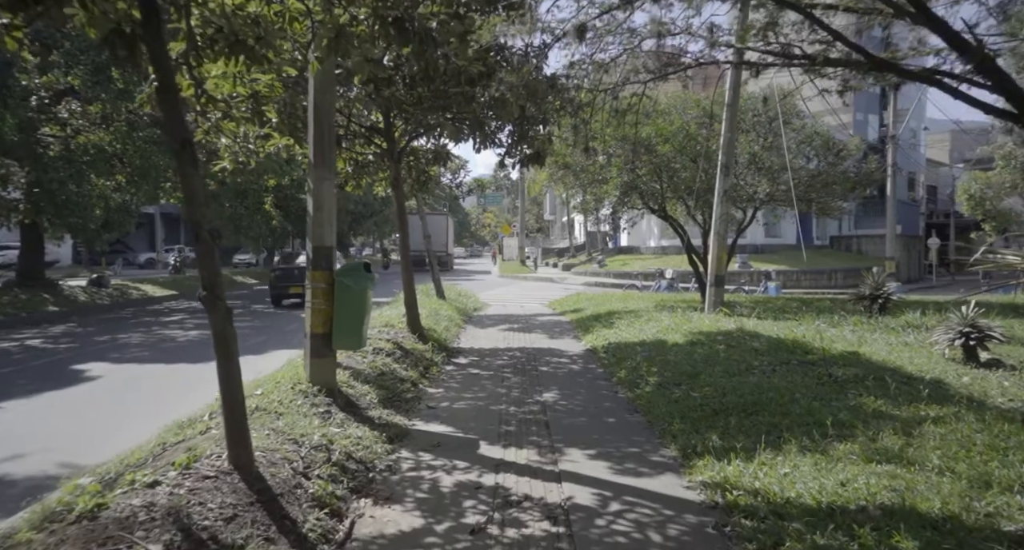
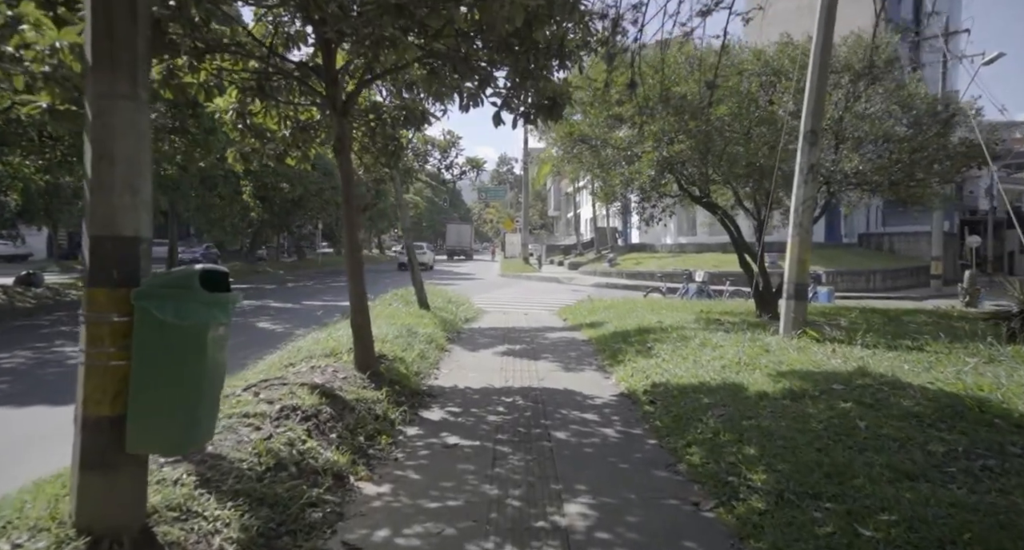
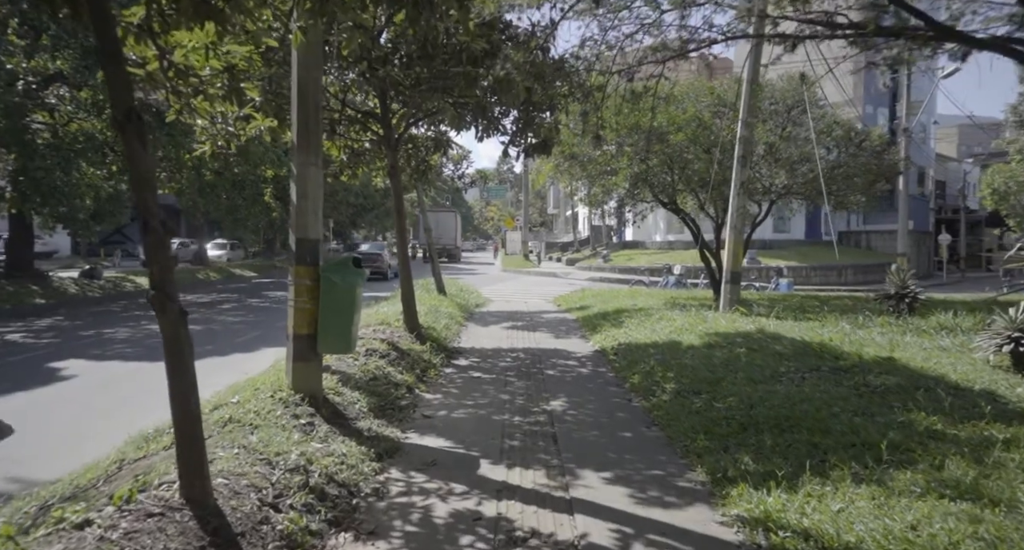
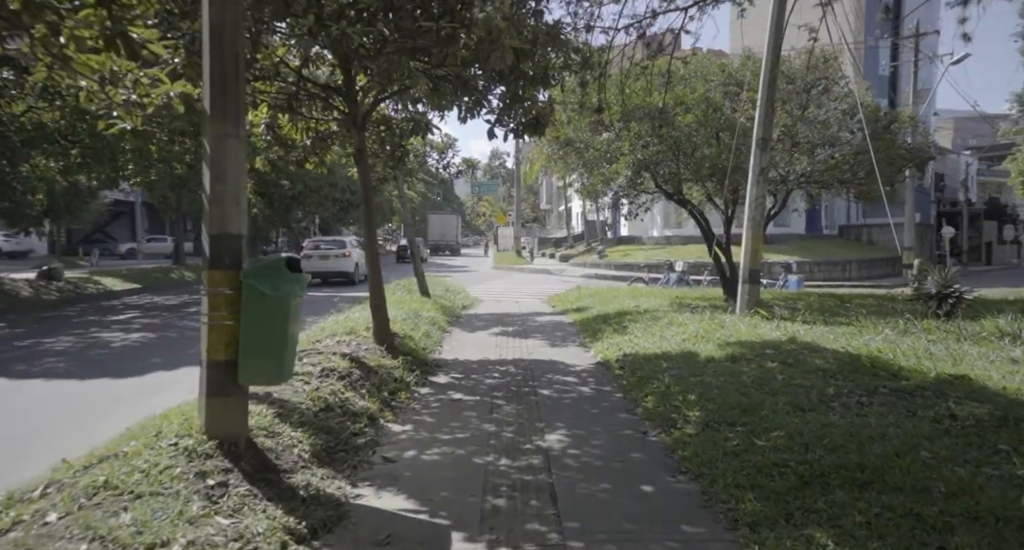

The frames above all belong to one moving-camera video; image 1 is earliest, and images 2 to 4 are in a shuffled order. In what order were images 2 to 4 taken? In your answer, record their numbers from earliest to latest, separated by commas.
3, 4, 2
